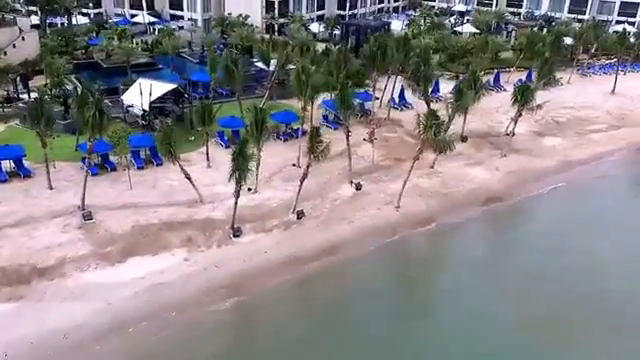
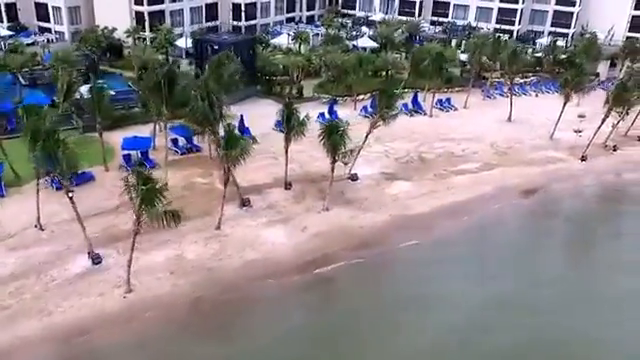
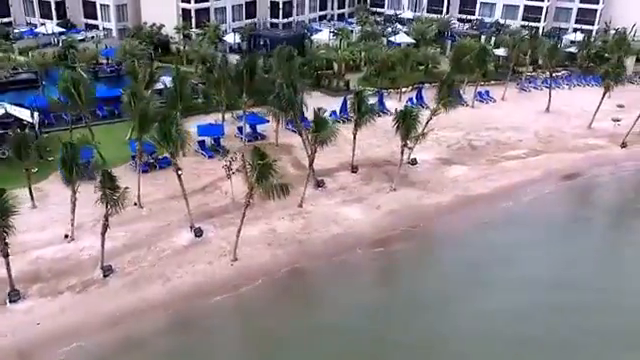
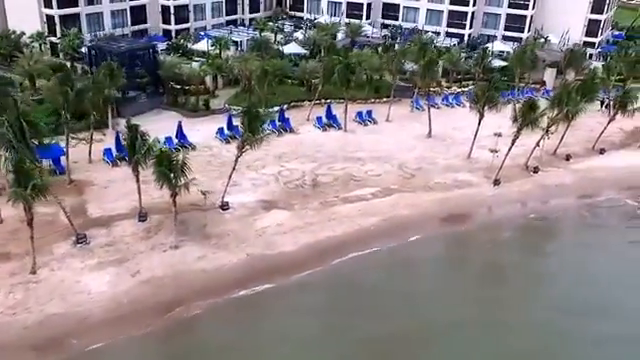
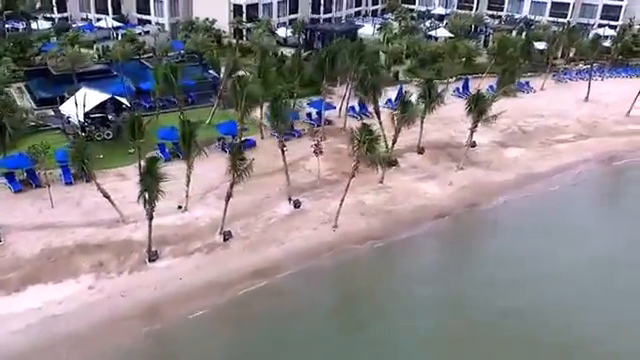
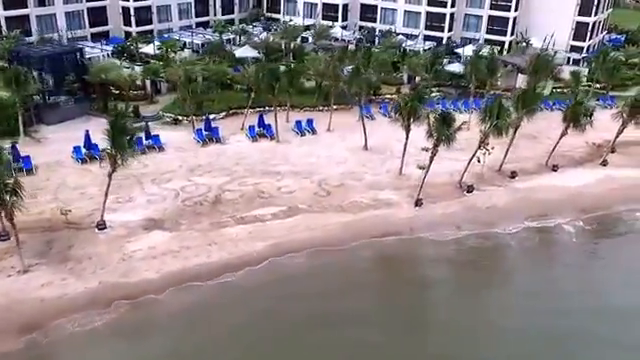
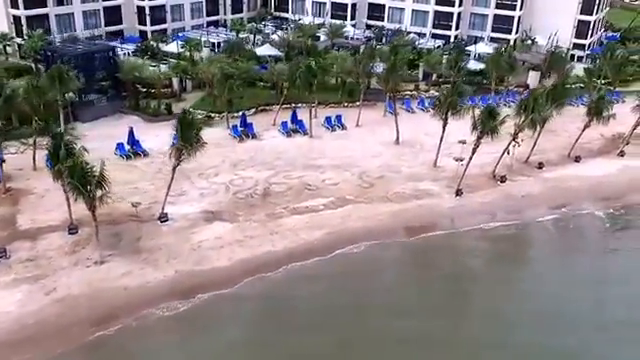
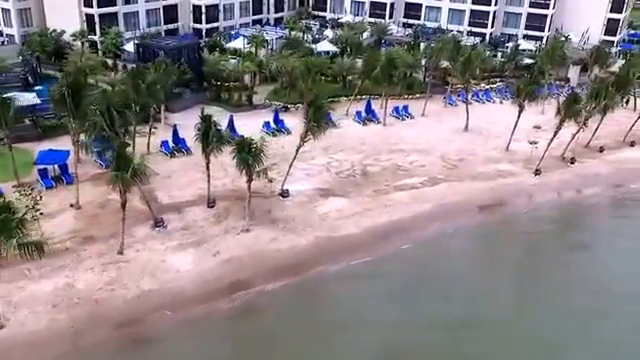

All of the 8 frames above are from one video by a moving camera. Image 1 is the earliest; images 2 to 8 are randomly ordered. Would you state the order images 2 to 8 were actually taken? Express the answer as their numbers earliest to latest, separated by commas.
5, 3, 2, 8, 4, 7, 6
